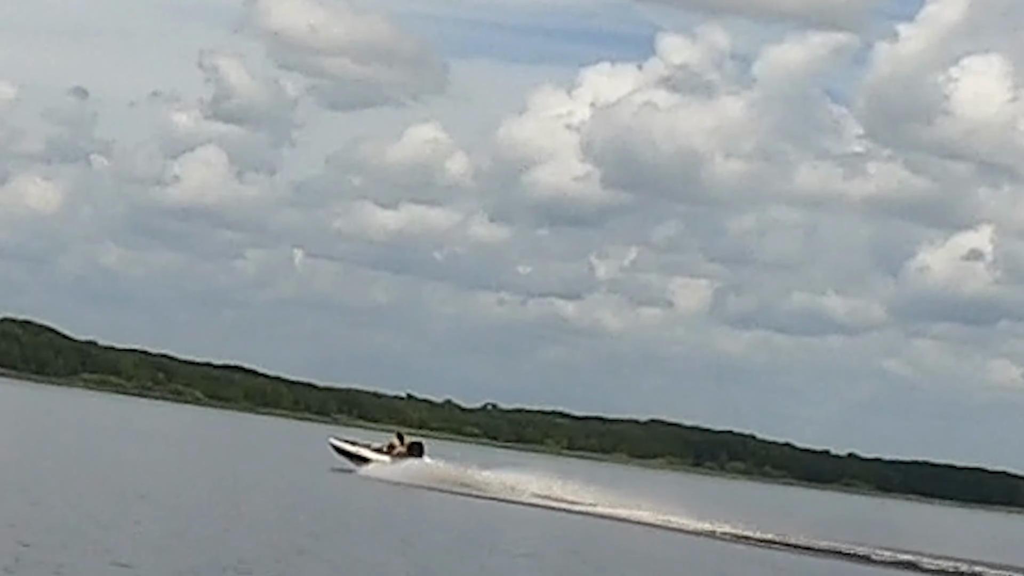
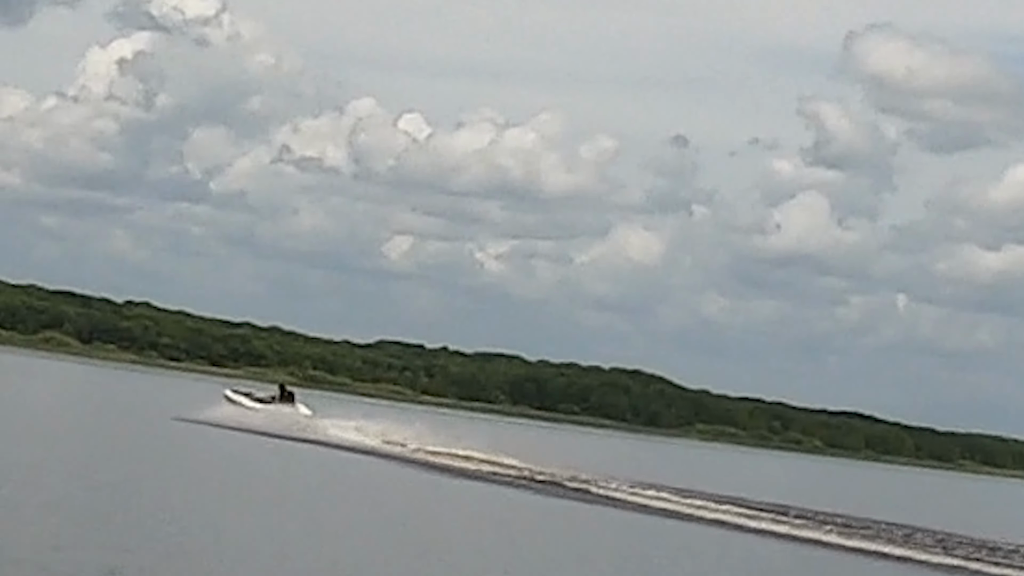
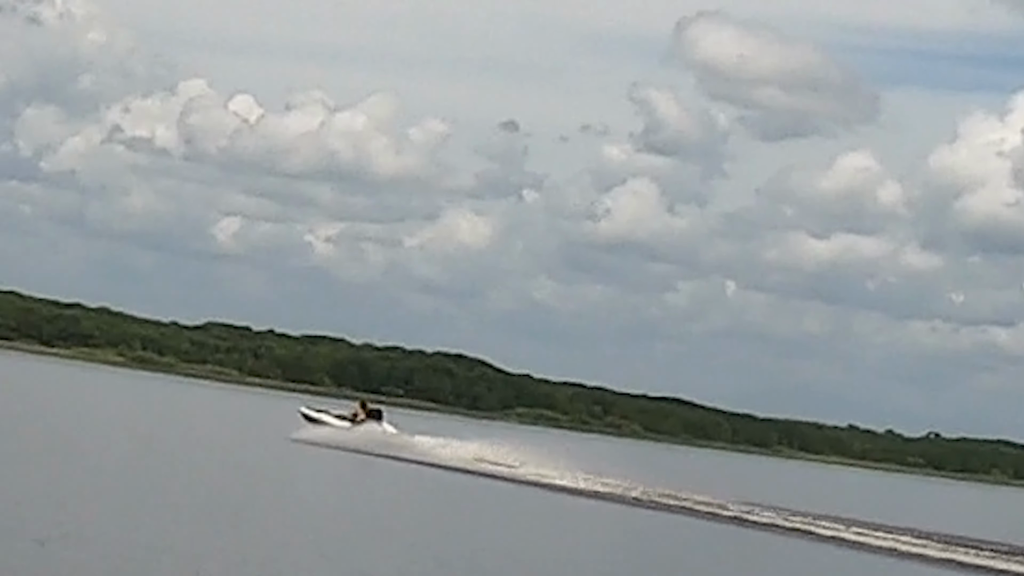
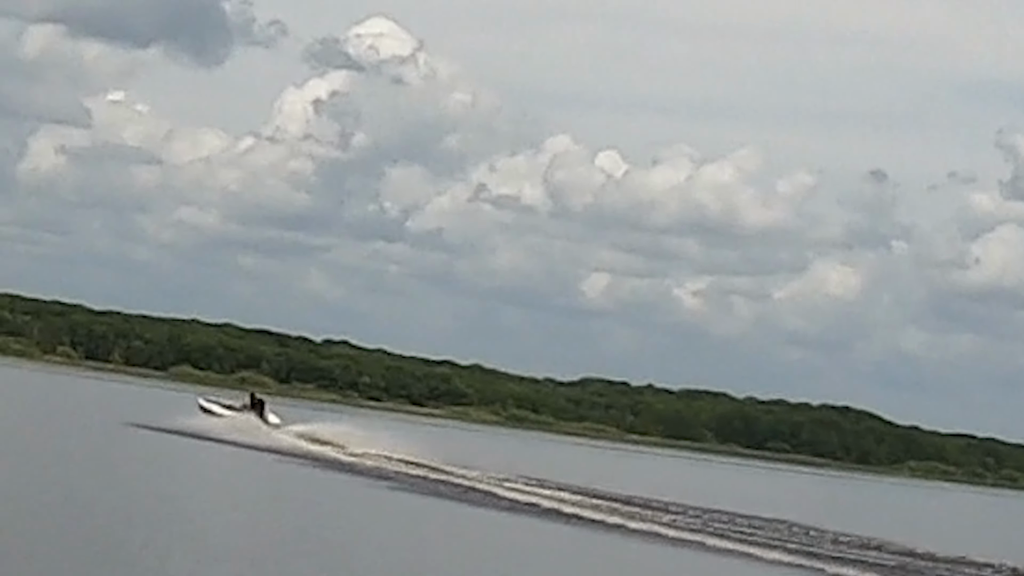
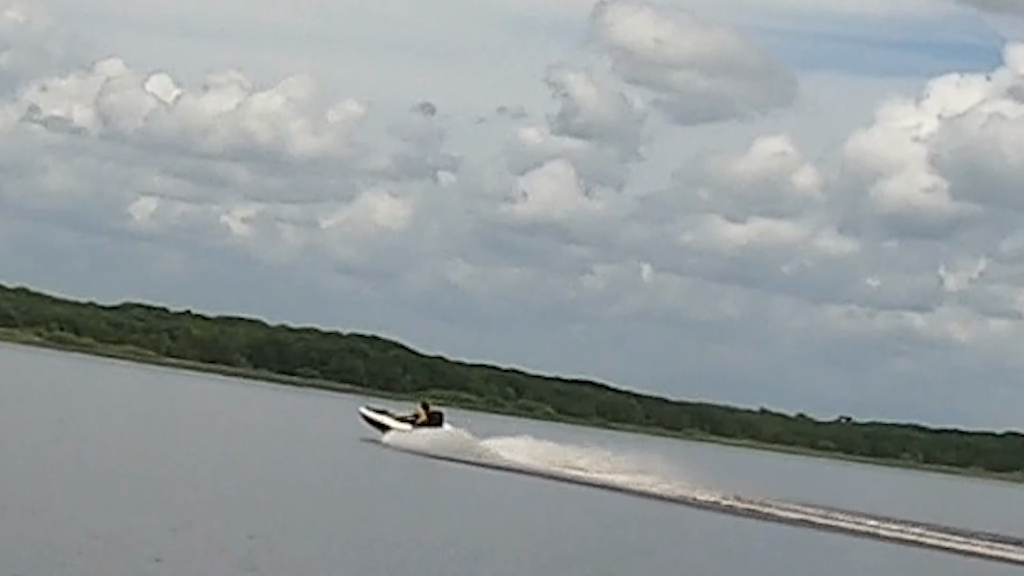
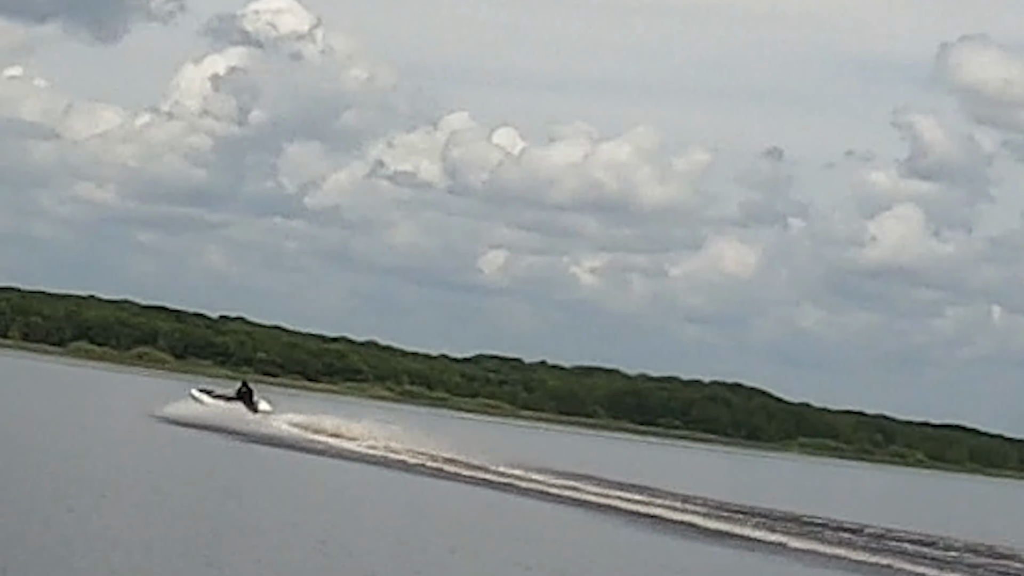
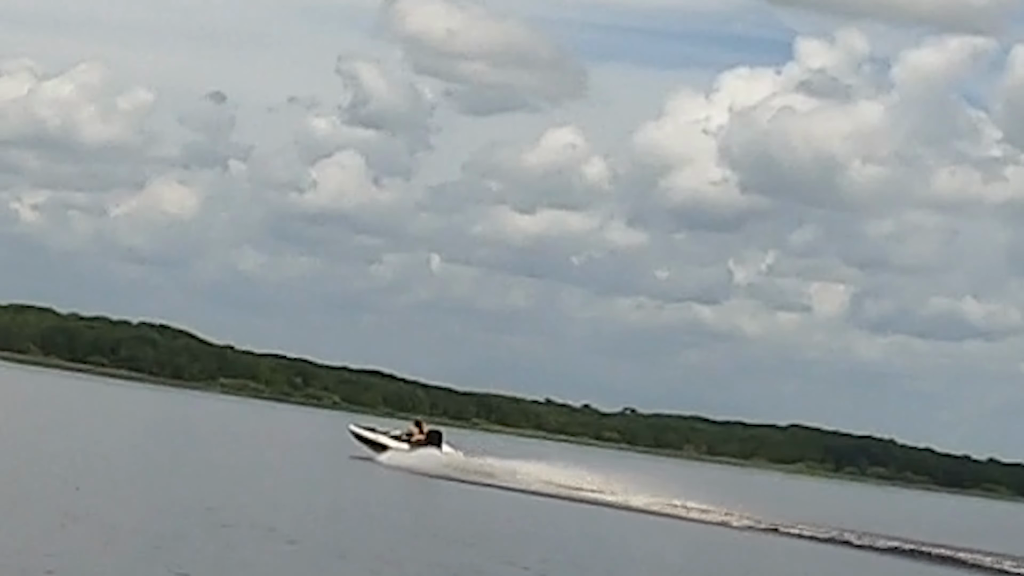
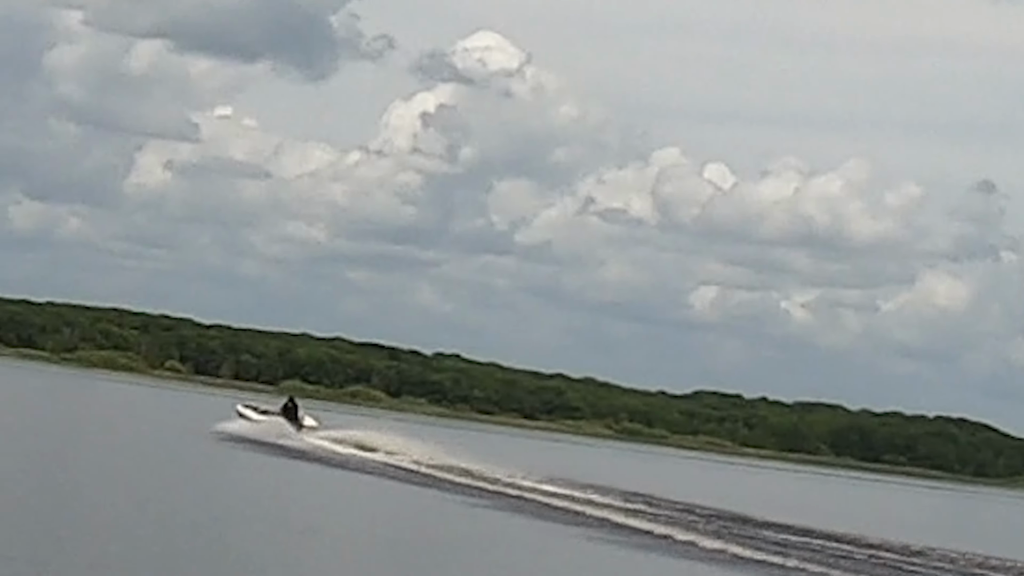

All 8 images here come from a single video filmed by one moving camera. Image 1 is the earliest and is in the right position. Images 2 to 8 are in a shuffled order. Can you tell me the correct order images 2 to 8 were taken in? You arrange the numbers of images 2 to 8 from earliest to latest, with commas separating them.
7, 5, 3, 2, 6, 4, 8
